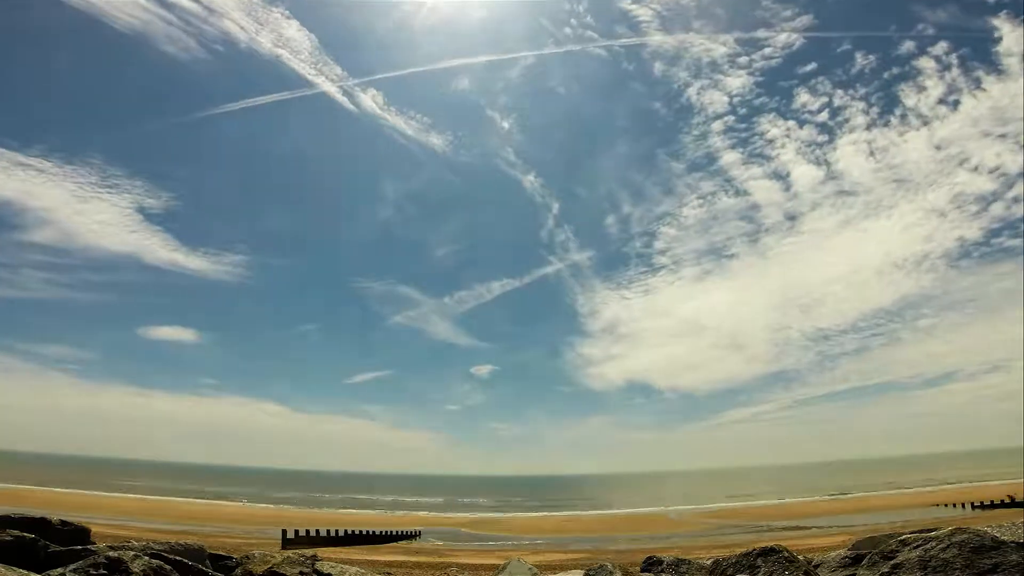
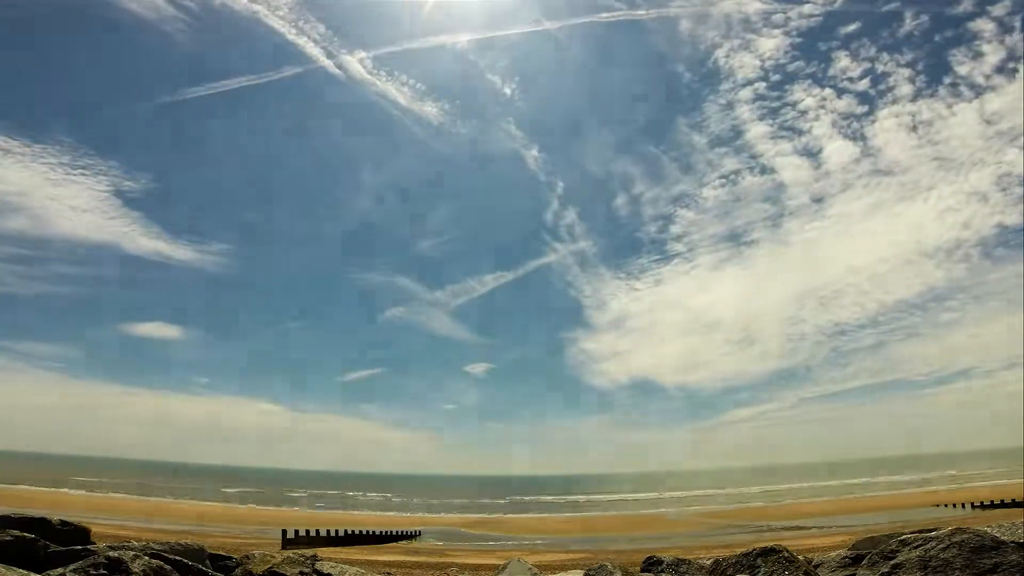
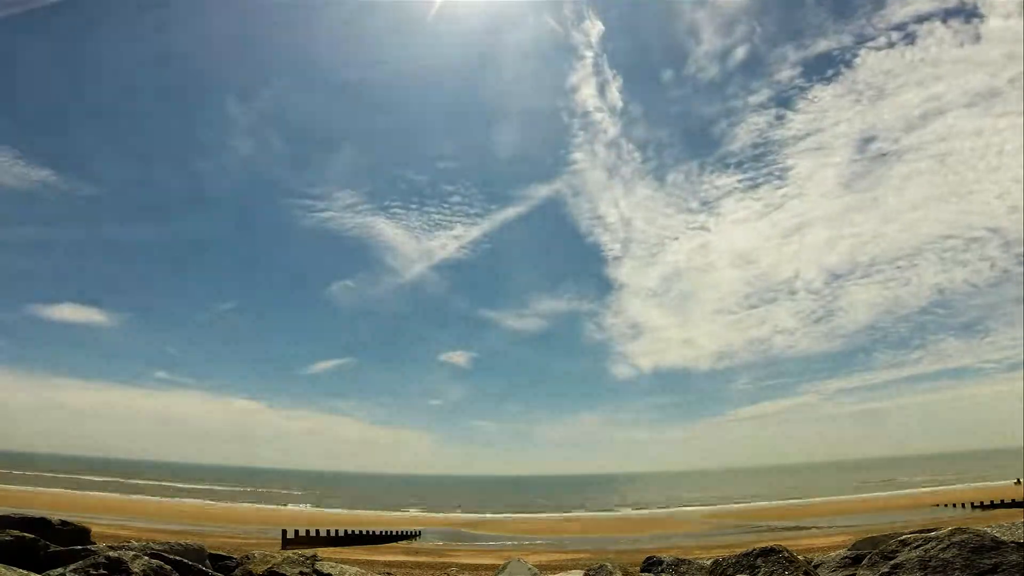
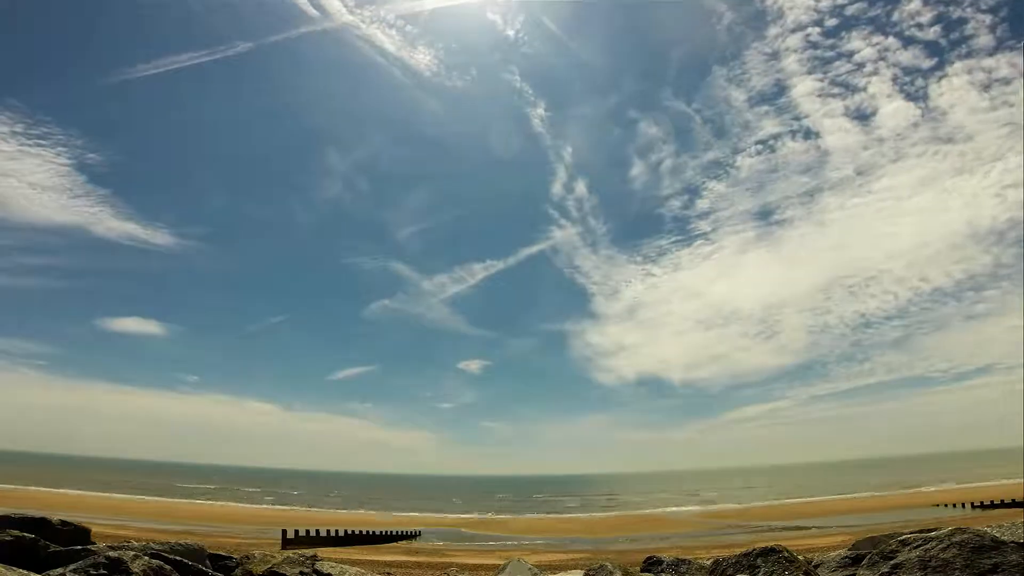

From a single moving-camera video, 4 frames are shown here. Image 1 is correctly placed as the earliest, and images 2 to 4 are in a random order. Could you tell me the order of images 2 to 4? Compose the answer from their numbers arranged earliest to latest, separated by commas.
2, 4, 3
